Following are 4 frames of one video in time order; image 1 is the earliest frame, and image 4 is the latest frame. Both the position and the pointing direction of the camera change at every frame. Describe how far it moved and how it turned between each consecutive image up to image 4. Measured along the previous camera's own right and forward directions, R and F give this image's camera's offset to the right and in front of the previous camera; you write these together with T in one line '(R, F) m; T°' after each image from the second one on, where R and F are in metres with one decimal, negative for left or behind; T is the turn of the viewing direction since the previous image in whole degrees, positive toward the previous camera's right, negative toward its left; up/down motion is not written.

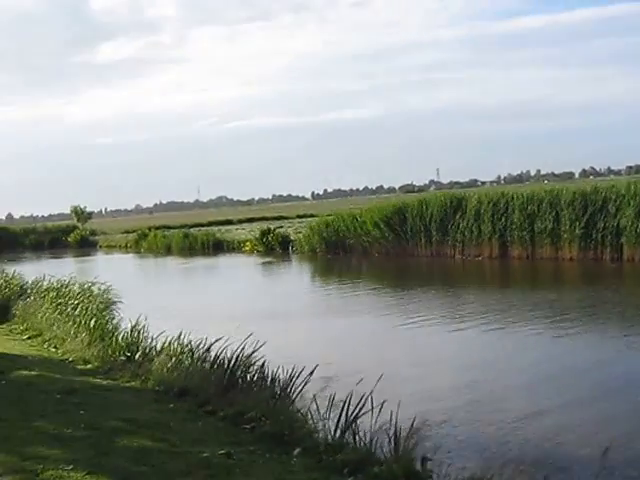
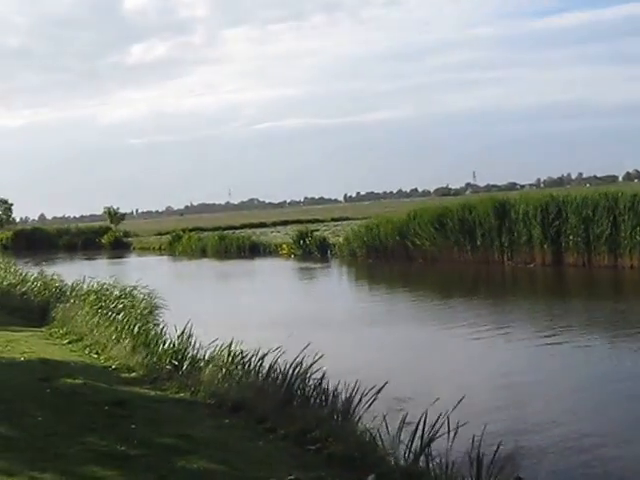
(-0.4, +0.9) m; -1°
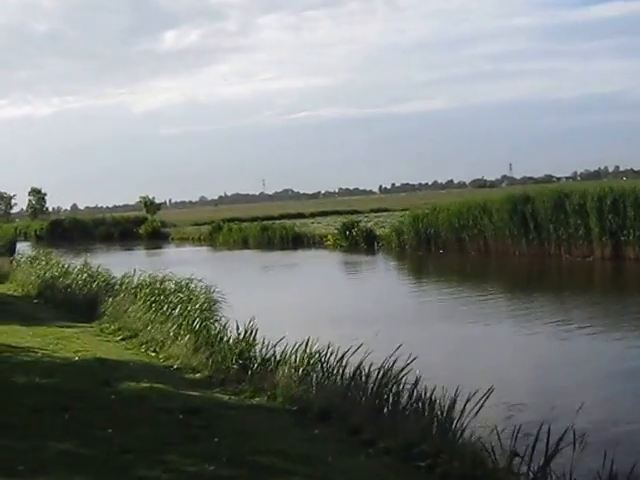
(-0.6, +1.4) m; -1°
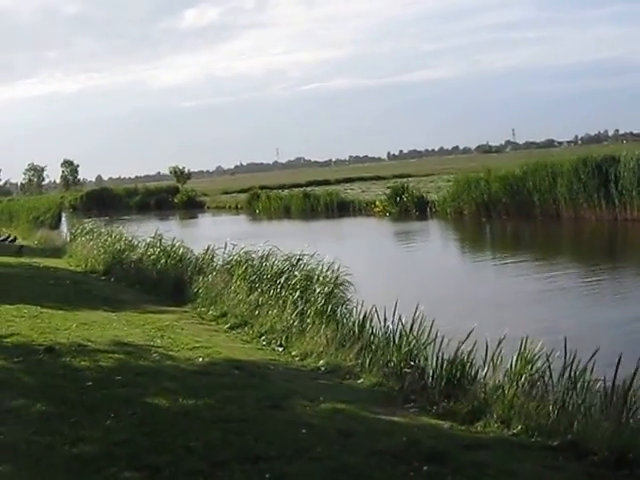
(-1.8, +3.8) m; 0°
